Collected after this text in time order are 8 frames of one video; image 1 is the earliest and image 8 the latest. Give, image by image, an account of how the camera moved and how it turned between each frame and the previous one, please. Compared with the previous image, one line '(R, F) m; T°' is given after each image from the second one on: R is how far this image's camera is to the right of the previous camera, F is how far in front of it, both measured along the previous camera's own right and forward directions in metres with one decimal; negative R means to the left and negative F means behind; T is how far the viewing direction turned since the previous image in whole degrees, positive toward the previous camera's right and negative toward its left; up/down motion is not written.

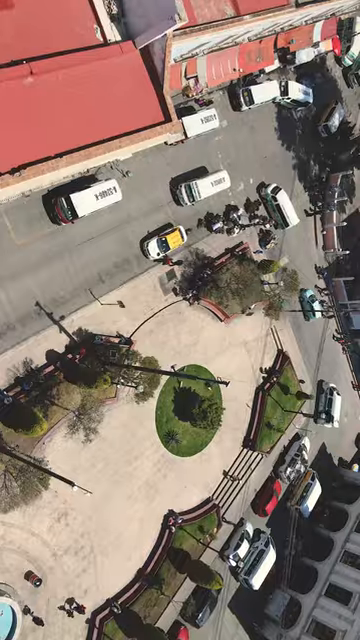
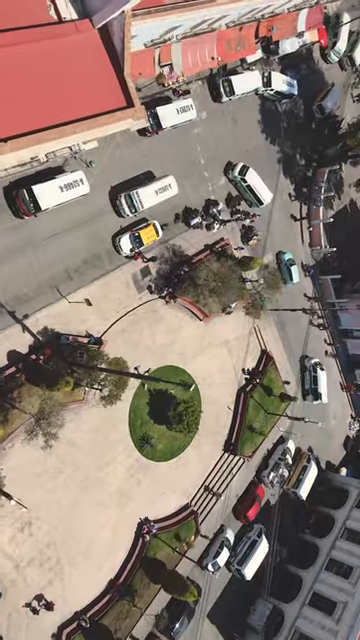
(+2.5, +2.0) m; 0°
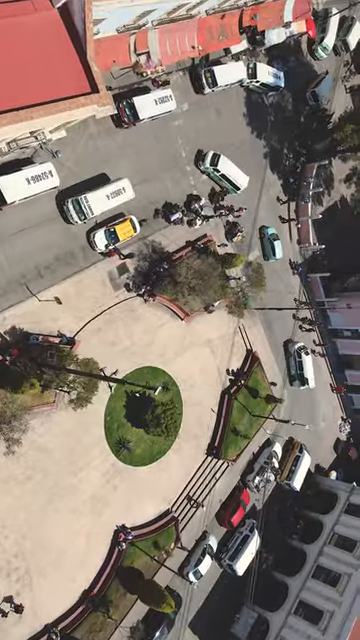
(+2.1, +1.7) m; 0°
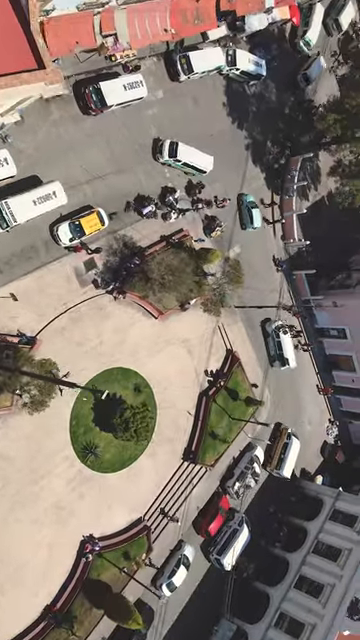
(+2.7, +2.3) m; 0°
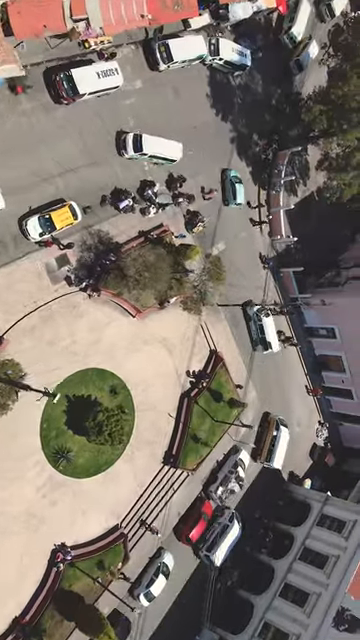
(+2.0, +1.8) m; 0°
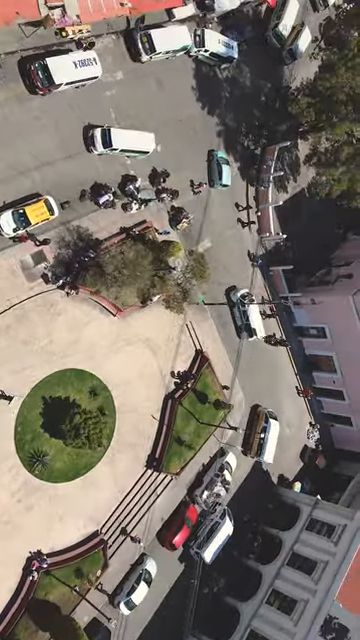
(+1.6, +1.4) m; 0°
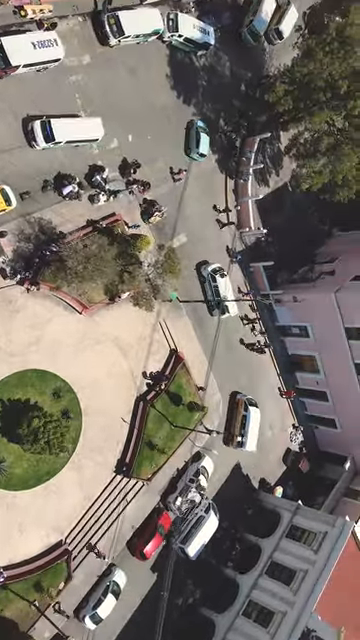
(+2.5, +2.2) m; 0°
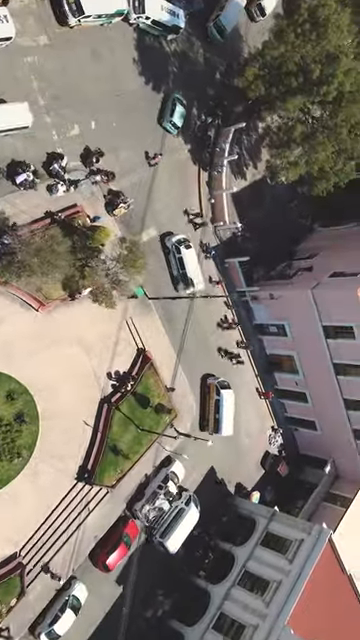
(+2.7, +2.3) m; +1°
